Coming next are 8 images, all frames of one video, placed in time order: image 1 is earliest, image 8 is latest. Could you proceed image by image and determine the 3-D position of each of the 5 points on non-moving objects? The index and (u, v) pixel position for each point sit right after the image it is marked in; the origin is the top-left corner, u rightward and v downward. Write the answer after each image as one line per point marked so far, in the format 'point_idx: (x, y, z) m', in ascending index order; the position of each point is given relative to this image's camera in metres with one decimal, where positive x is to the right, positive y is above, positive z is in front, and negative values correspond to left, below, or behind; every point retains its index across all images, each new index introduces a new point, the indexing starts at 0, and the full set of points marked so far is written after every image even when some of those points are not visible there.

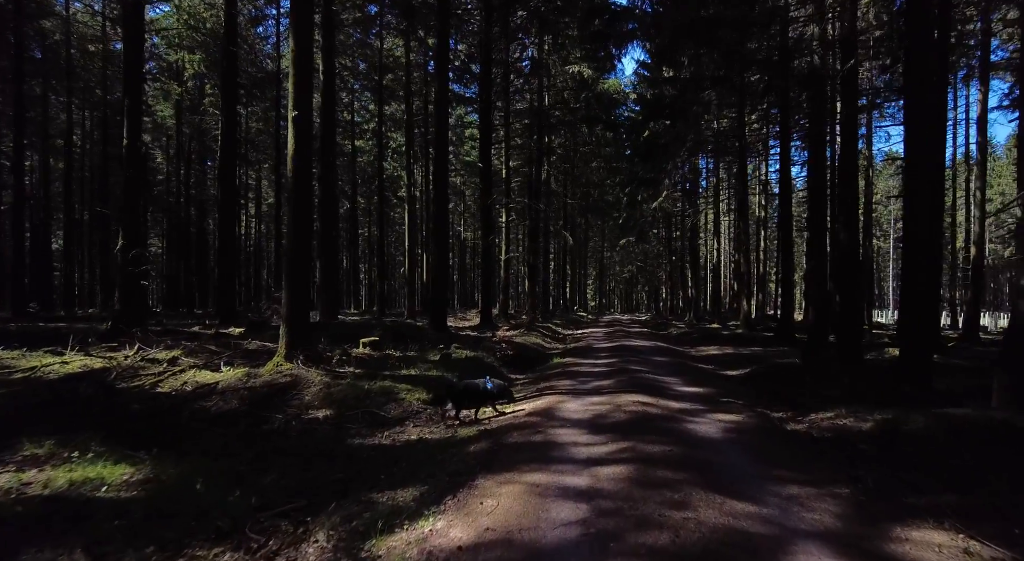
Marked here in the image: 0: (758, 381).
0: (+3.8, -1.6, +9.9) m
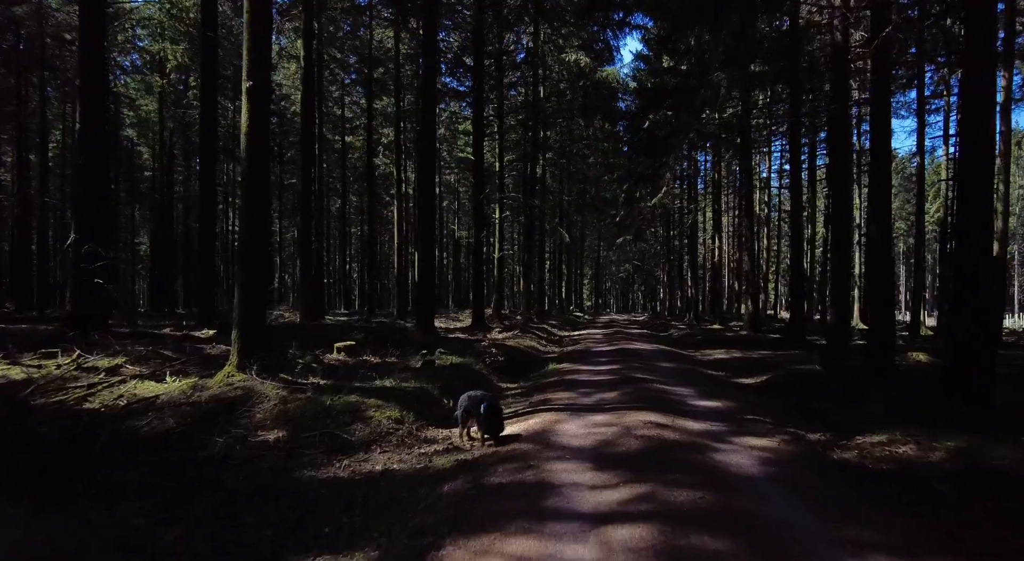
0: (+3.6, -1.6, +8.8) m
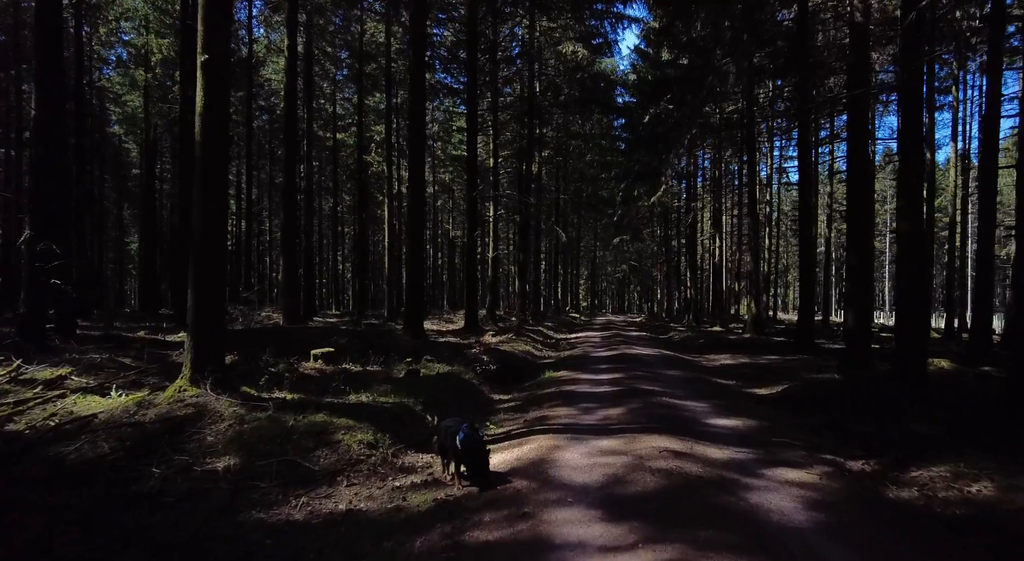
0: (+3.5, -1.6, +7.9) m
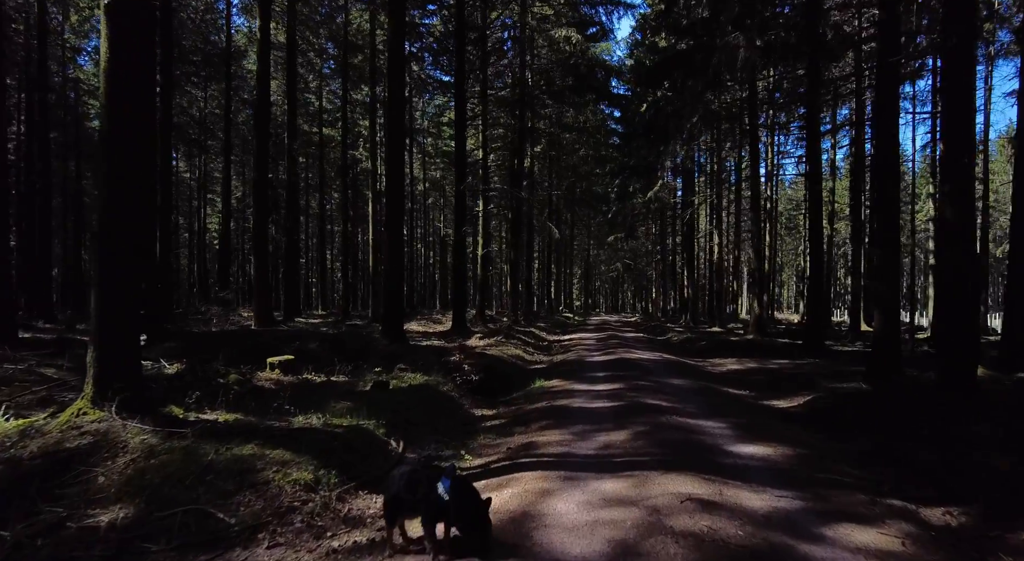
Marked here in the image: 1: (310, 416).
0: (+3.4, -1.6, +6.8) m
1: (-1.9, -1.3, +6.1) m
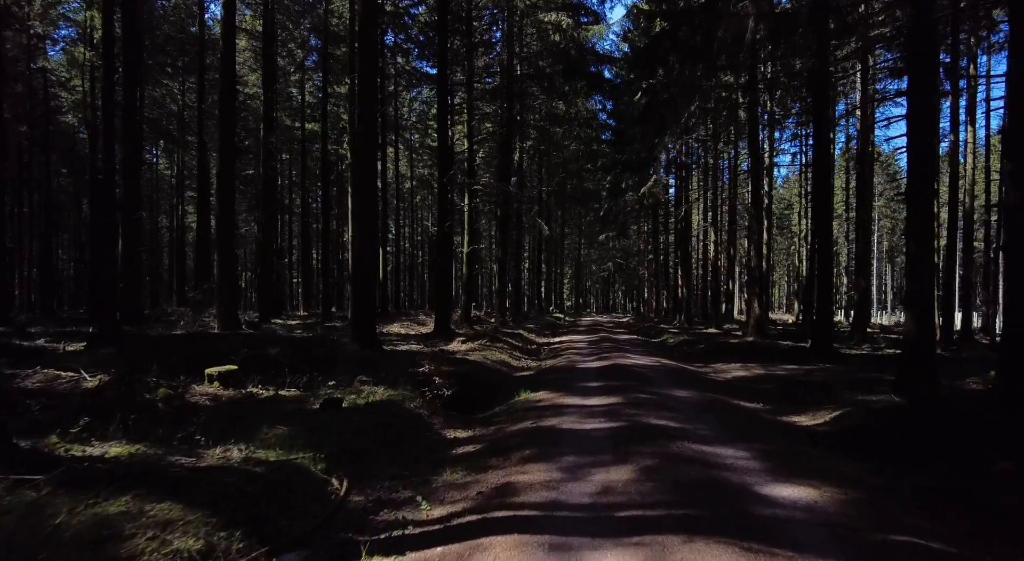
0: (+3.2, -1.6, +5.6) m
1: (-2.1, -1.2, +4.8) m
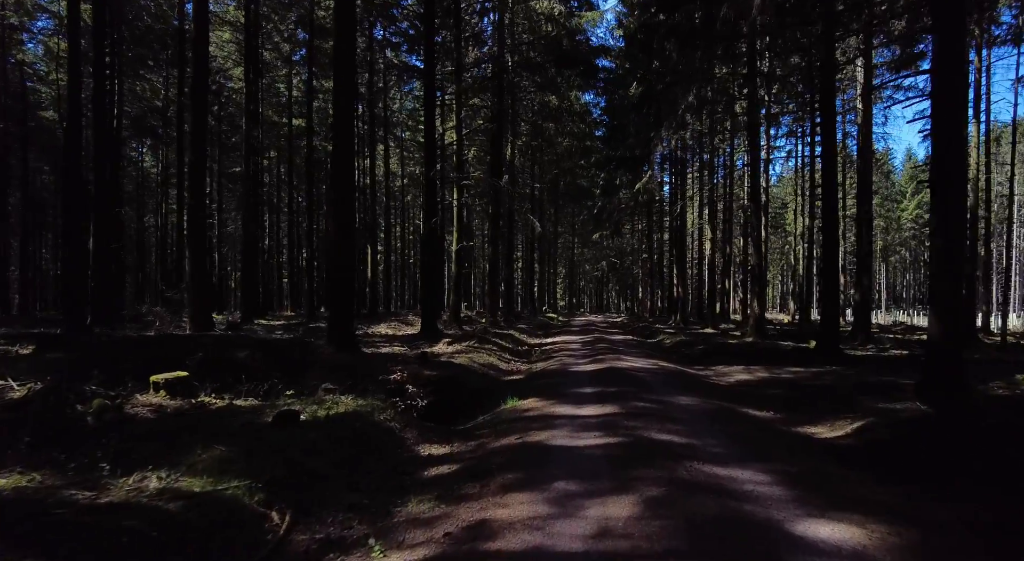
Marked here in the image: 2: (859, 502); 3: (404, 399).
0: (+3.0, -1.5, +4.8) m
1: (-2.3, -1.2, +4.0) m
2: (+2.3, -1.4, +4.1) m
3: (-1.2, -1.2, +7.0) m
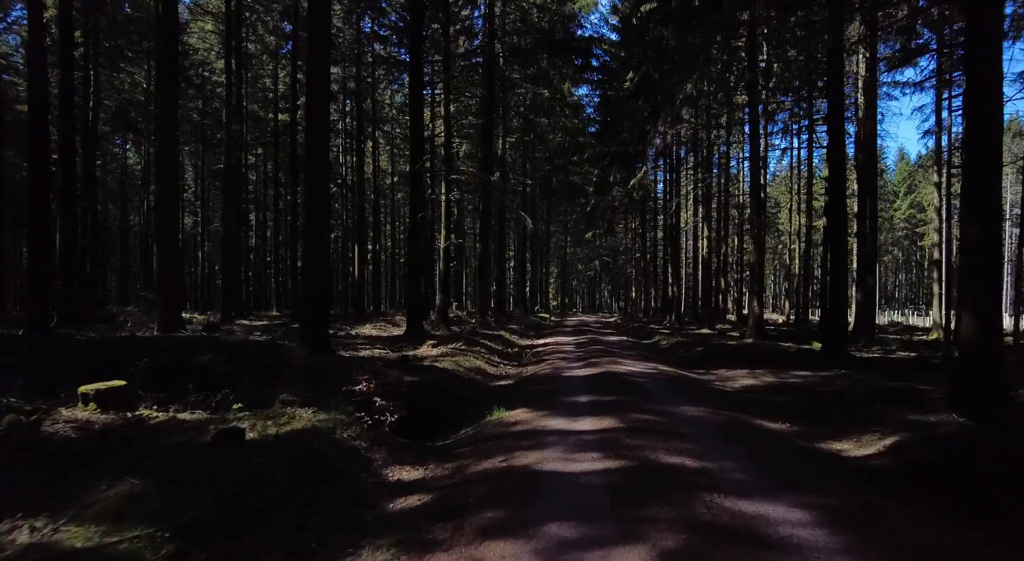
0: (+2.9, -1.5, +4.0) m
1: (-2.4, -1.2, +3.1) m
2: (+2.1, -1.4, +3.3) m
3: (-1.3, -1.2, +6.2) m
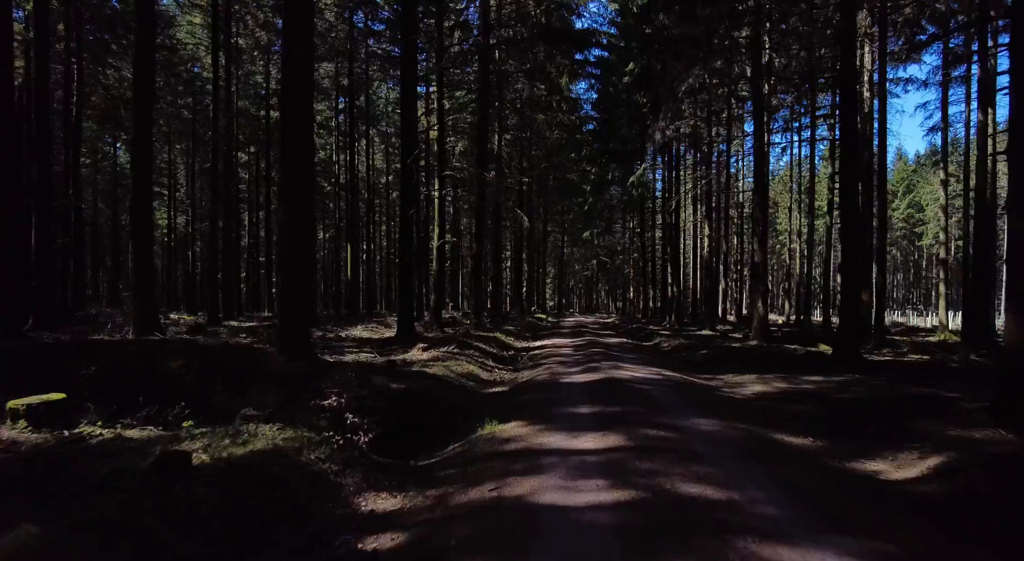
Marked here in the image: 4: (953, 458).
0: (+2.9, -1.5, +3.3) m
1: (-2.4, -1.2, +2.4) m
2: (+2.1, -1.4, +2.6) m
3: (-1.4, -1.2, +5.5) m
4: (+3.5, -1.4, +5.0) m
